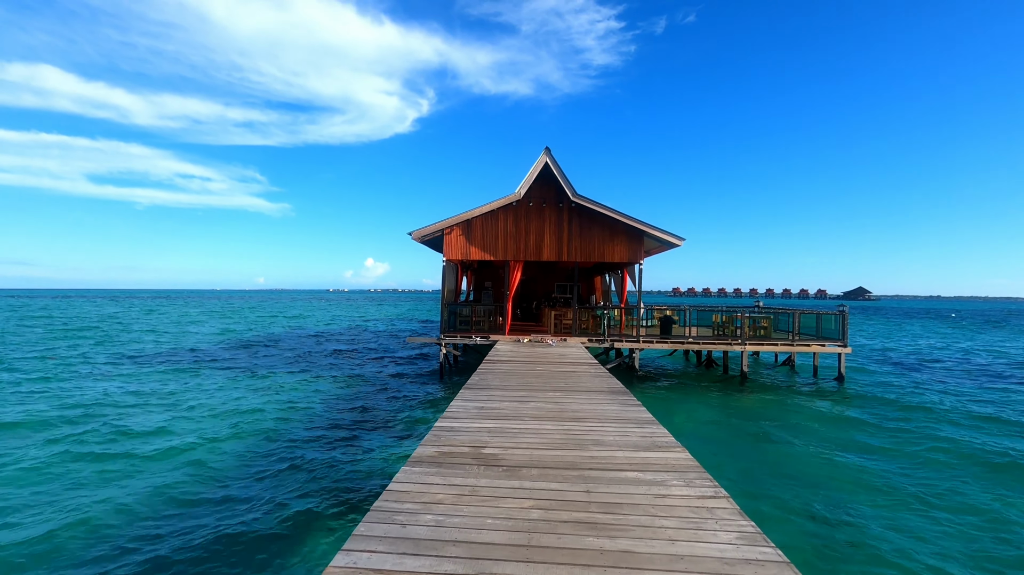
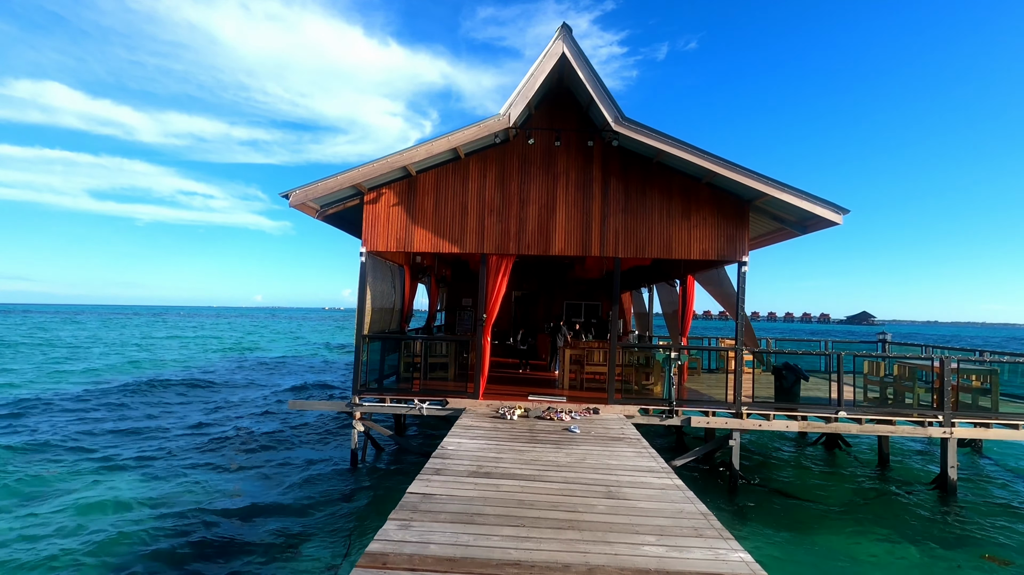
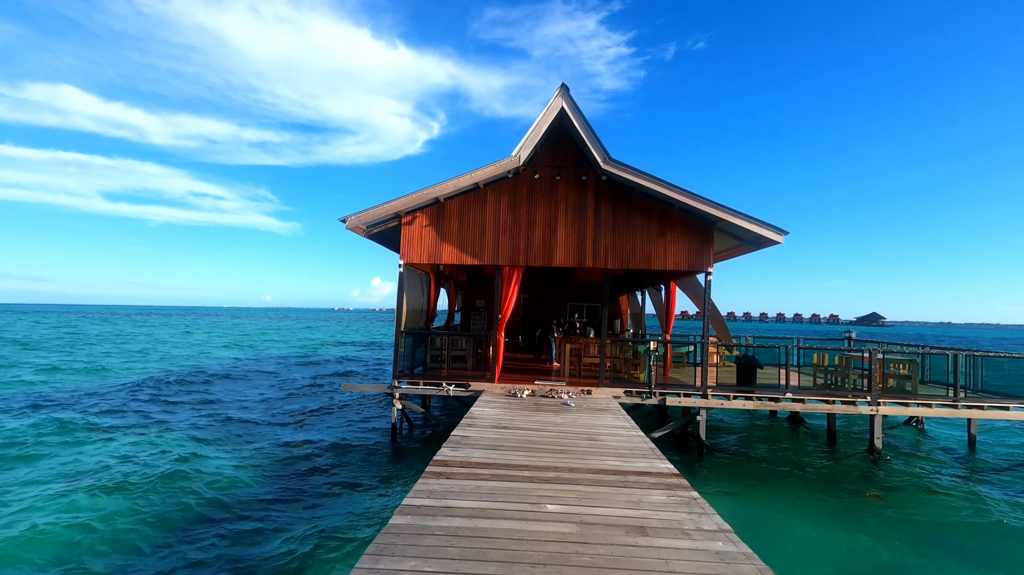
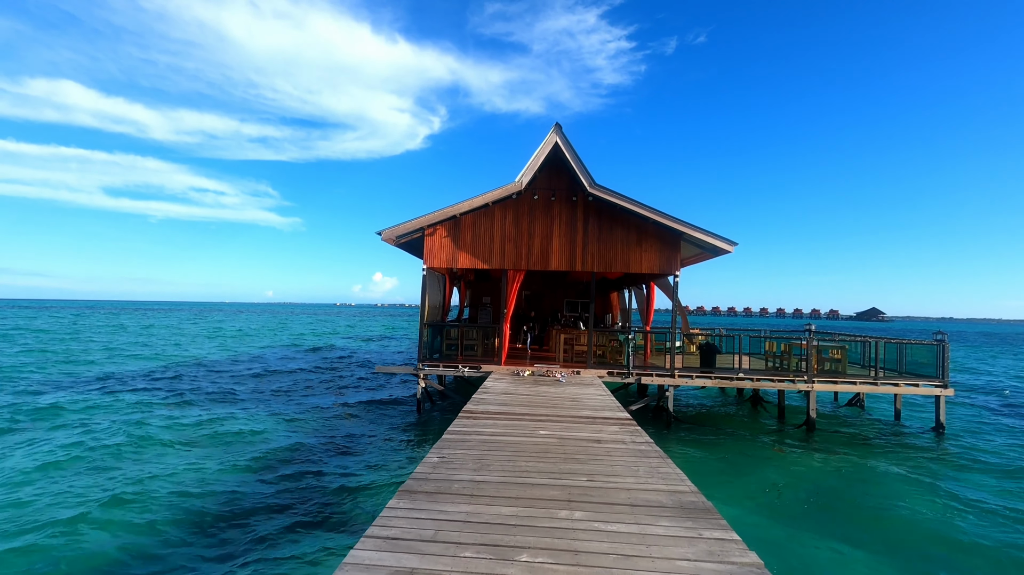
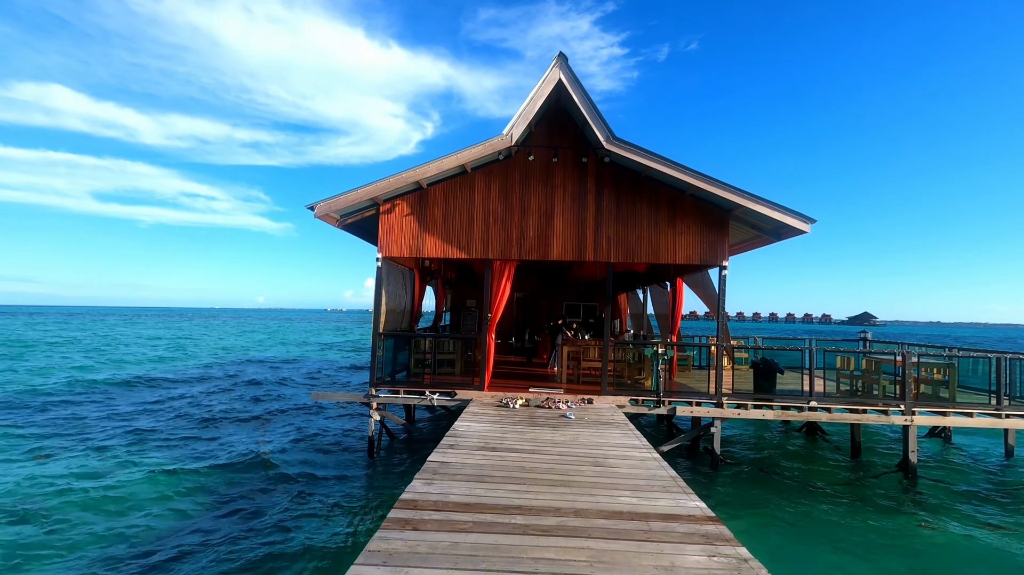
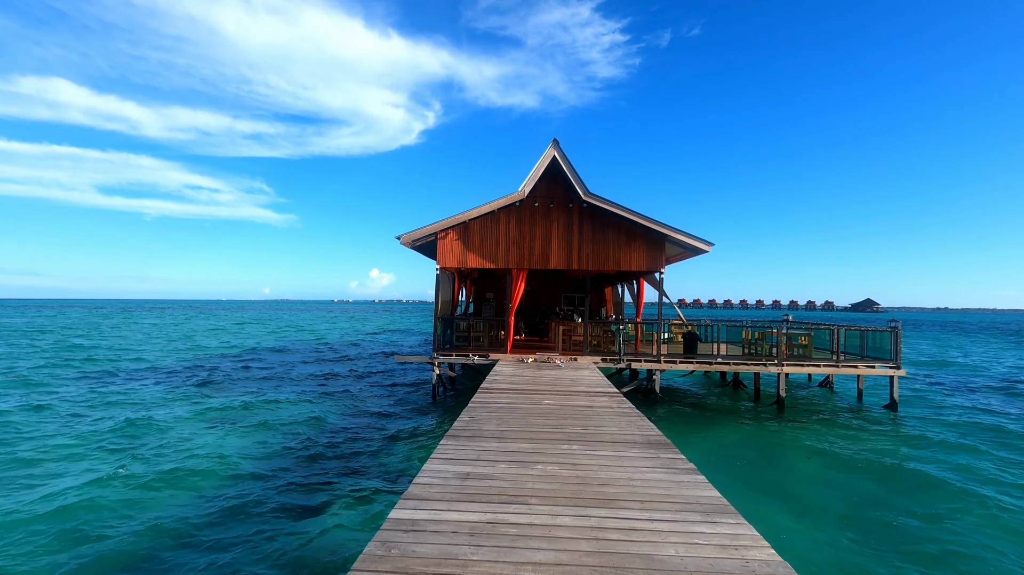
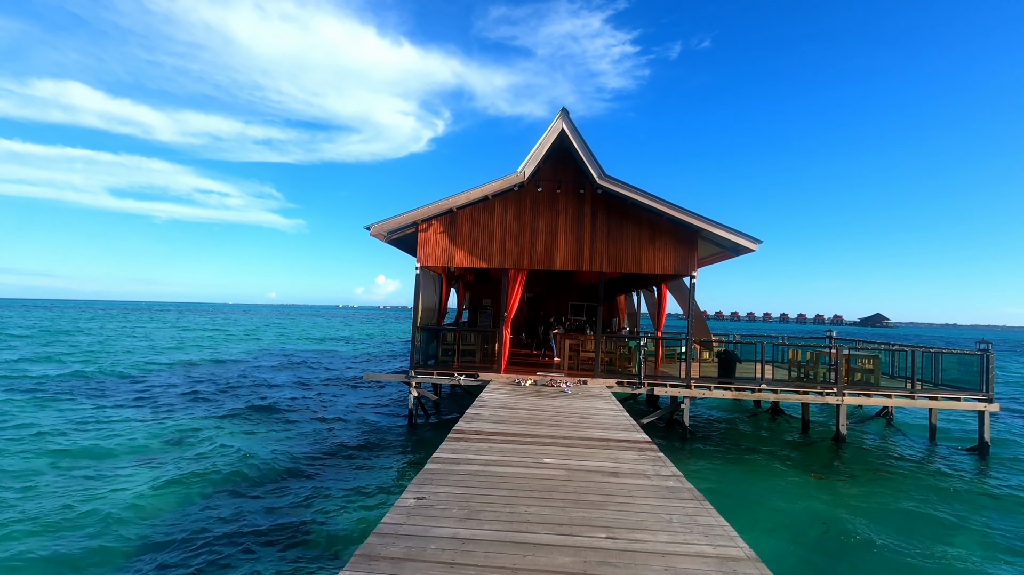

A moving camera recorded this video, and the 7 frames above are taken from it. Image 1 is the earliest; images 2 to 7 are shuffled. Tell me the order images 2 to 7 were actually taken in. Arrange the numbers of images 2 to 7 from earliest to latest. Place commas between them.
6, 4, 7, 3, 5, 2
